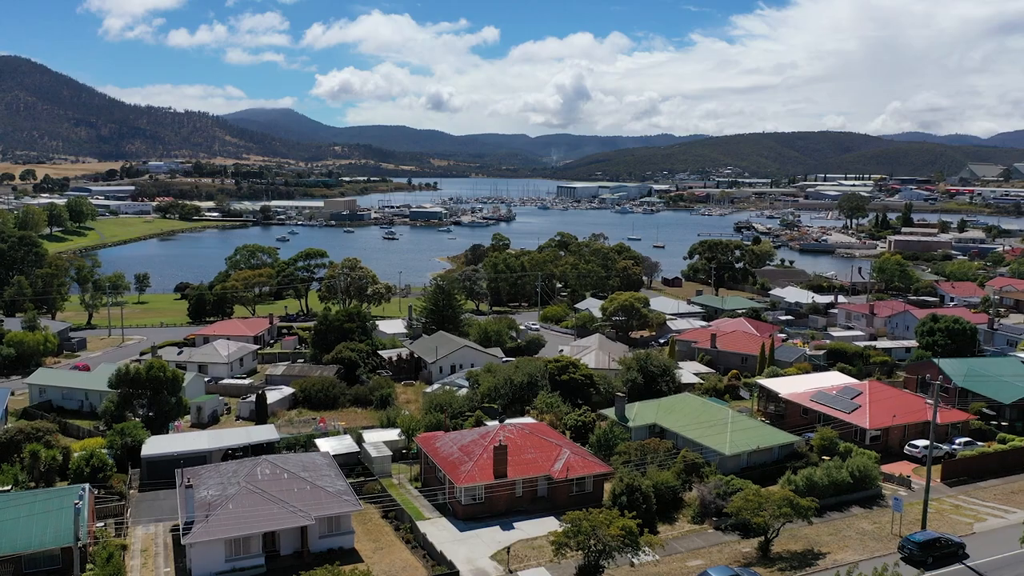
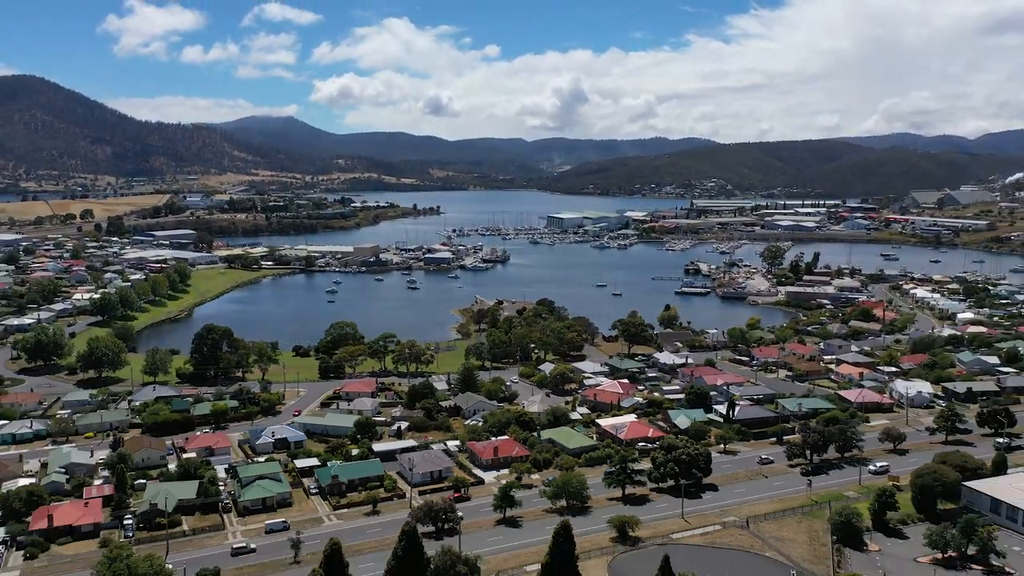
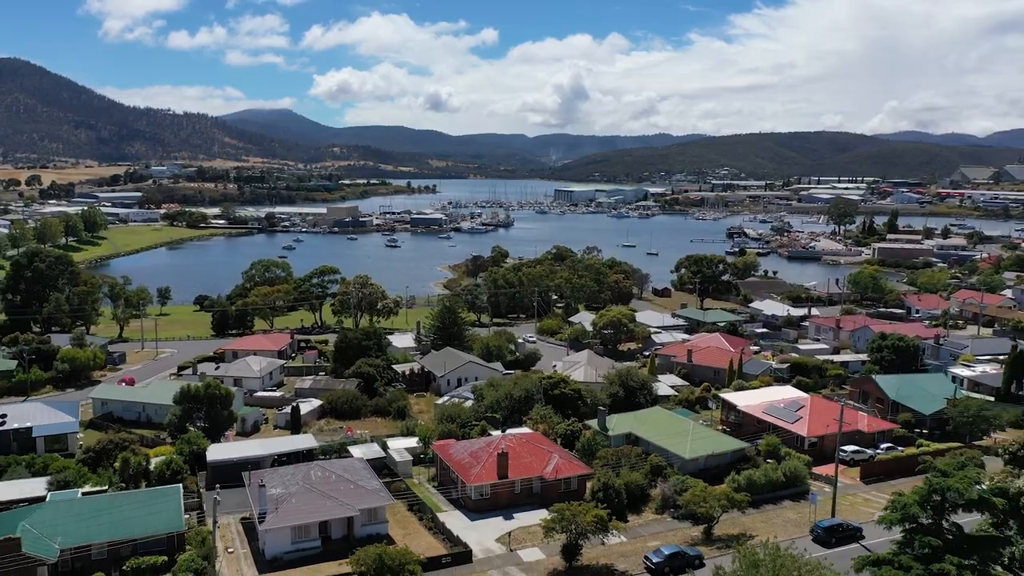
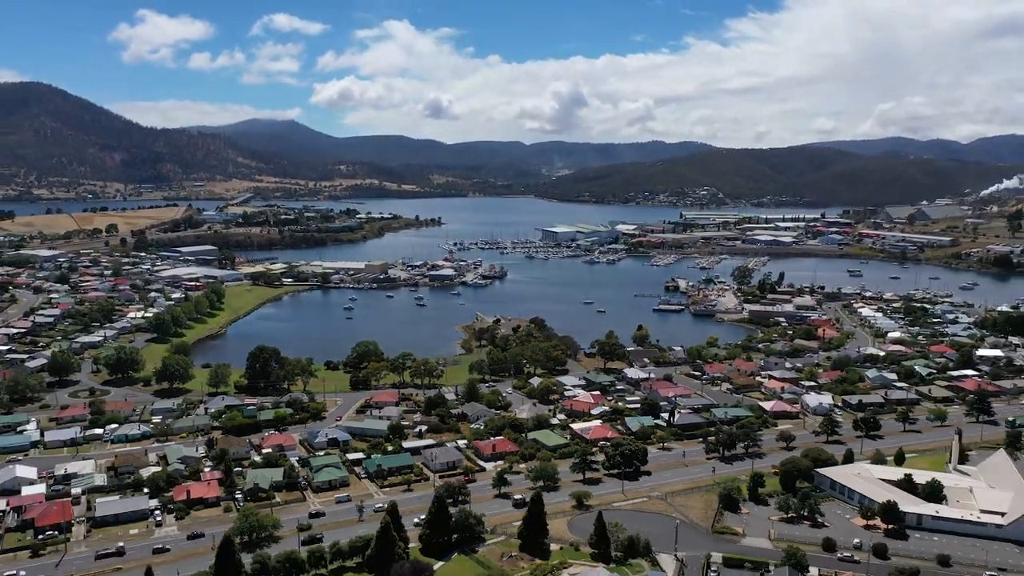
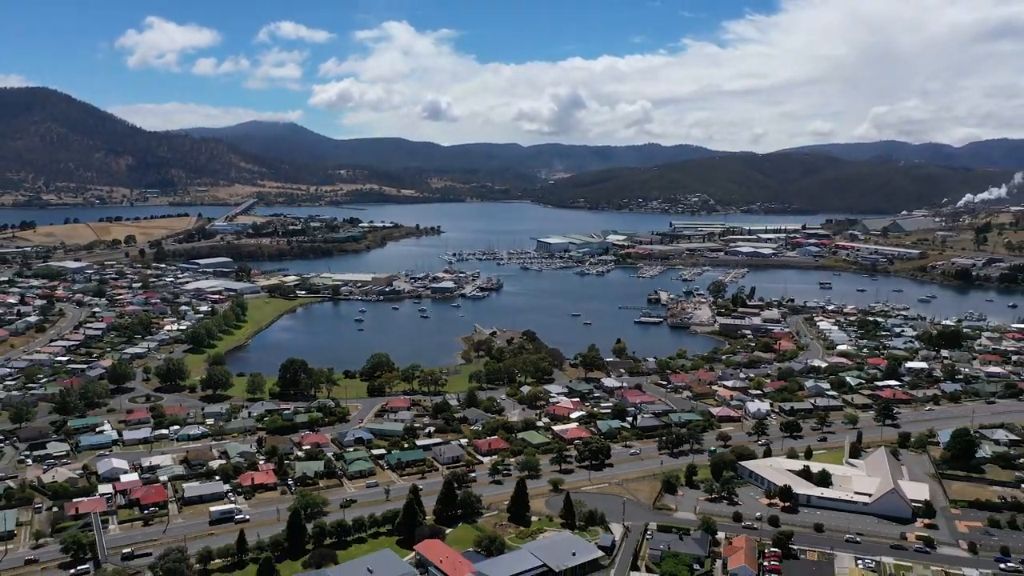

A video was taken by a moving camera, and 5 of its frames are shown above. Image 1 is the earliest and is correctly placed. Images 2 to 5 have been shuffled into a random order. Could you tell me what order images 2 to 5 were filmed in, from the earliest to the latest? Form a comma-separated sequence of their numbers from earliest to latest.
3, 2, 4, 5
